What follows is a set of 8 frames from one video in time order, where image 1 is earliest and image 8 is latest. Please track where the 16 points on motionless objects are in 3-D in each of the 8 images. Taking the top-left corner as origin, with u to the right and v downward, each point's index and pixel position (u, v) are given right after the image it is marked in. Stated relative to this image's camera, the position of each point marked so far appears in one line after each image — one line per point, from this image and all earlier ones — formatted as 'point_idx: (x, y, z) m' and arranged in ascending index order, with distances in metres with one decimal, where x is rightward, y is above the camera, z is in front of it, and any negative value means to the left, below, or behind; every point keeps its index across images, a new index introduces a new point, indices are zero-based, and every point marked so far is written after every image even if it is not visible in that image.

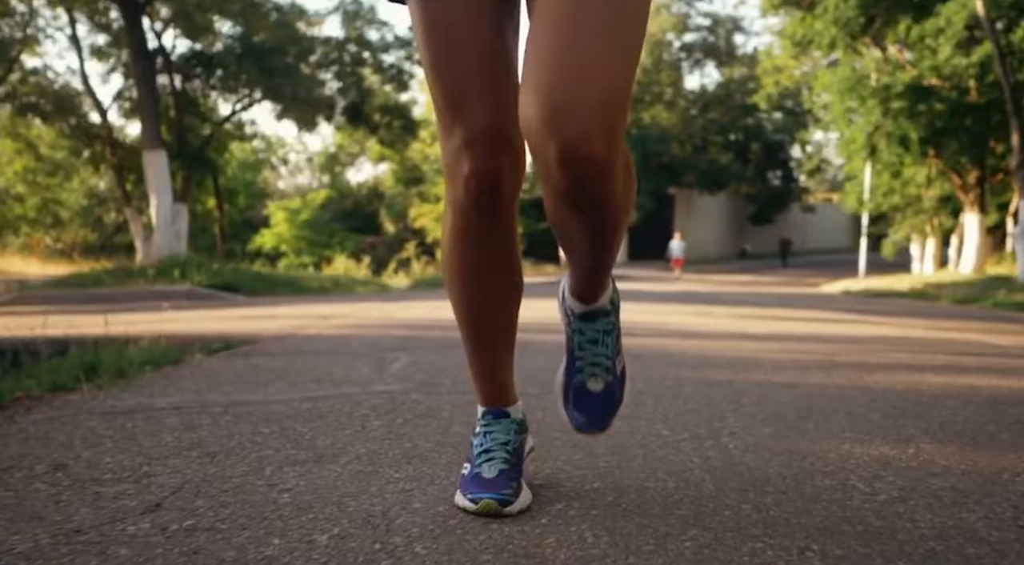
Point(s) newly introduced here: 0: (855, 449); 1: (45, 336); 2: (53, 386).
0: (+1.1, -0.5, +2.8) m
1: (-3.5, -0.4, +6.7) m
2: (-2.4, -0.5, +4.7) m
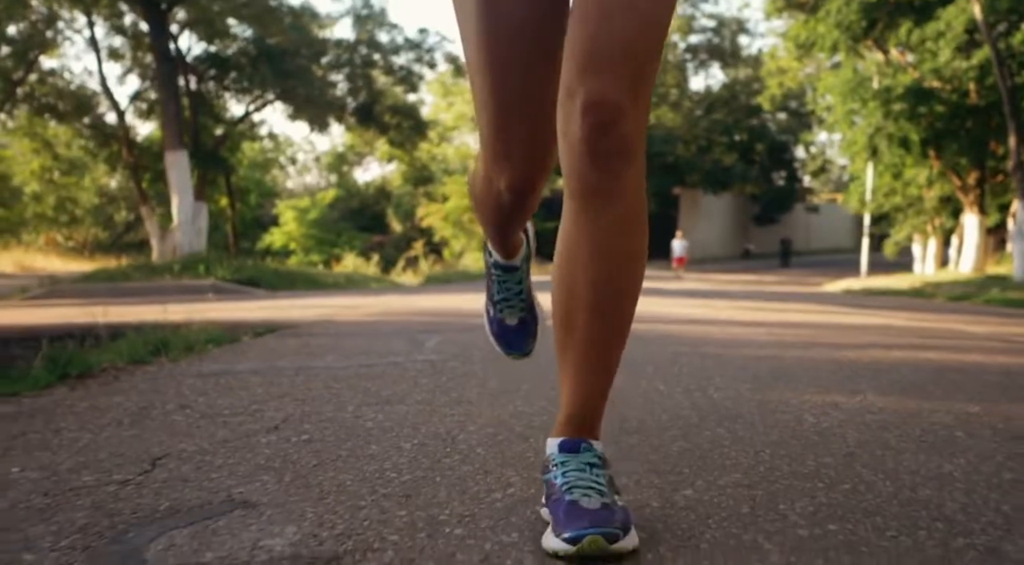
0: (+1.2, -0.4, +3.5) m
1: (-3.4, -0.3, +7.4) m
2: (-2.3, -0.4, +5.4) m
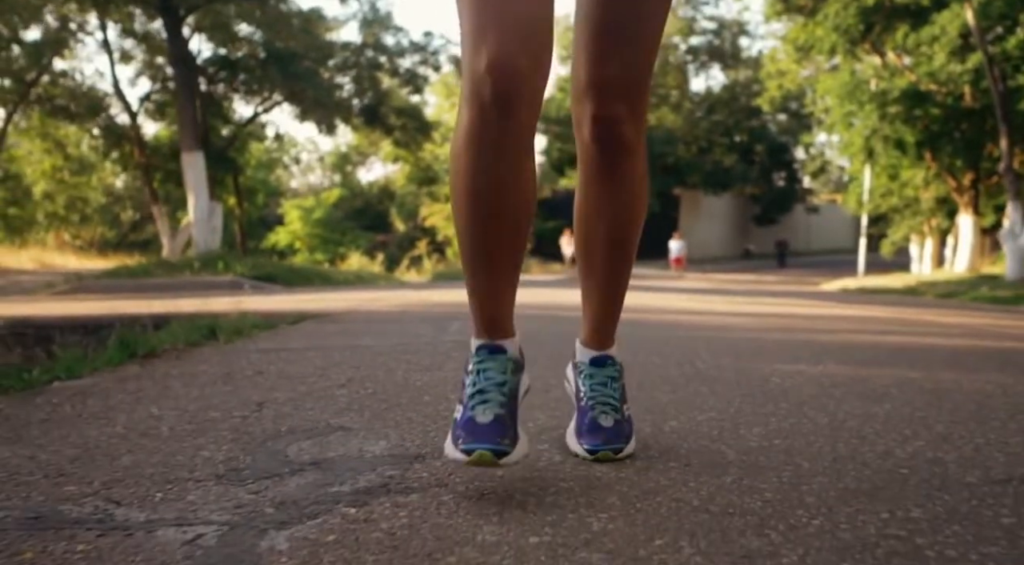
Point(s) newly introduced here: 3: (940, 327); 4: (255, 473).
0: (+1.3, -0.4, +4.2) m
1: (-3.3, -0.3, +8.1) m
2: (-2.2, -0.4, +6.0) m
3: (+3.7, -0.4, +7.7) m
4: (-0.6, -0.4, +2.2) m
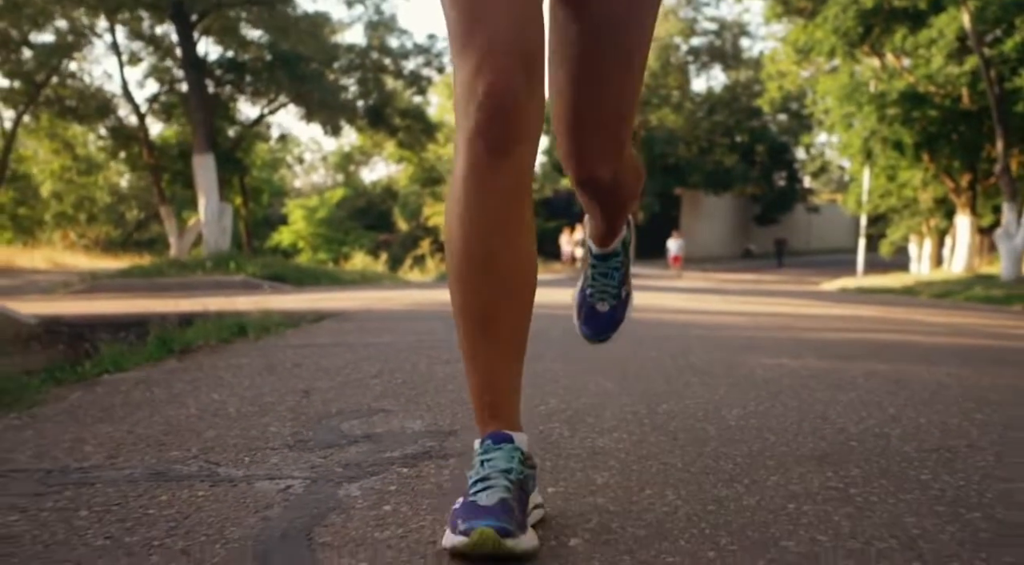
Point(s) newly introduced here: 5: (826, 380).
0: (+1.3, -0.4, +4.6) m
1: (-3.2, -0.3, +8.6) m
2: (-2.1, -0.4, +6.5) m
3: (+3.8, -0.4, +8.1) m
4: (-0.6, -0.5, +2.6) m
5: (+1.4, -0.4, +3.9) m
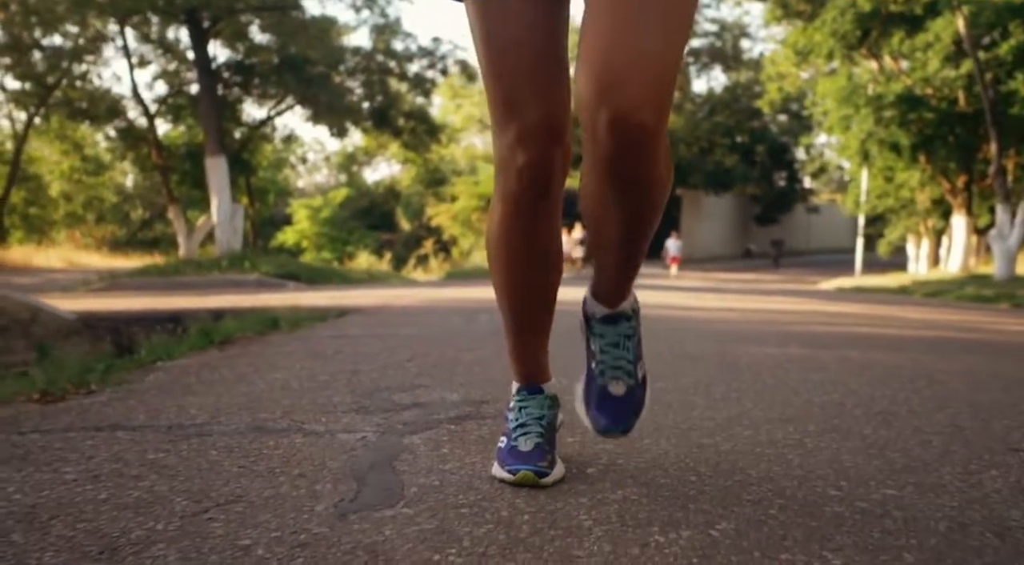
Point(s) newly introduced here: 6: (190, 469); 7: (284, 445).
0: (+1.4, -0.4, +5.2) m
1: (-3.1, -0.3, +9.1) m
2: (-2.0, -0.4, +7.1) m
3: (+3.9, -0.4, +8.7) m
4: (-0.5, -0.4, +3.2) m
5: (+1.4, -0.4, +4.4) m
6: (-0.8, -0.5, +2.3) m
7: (-0.7, -0.5, +2.6) m
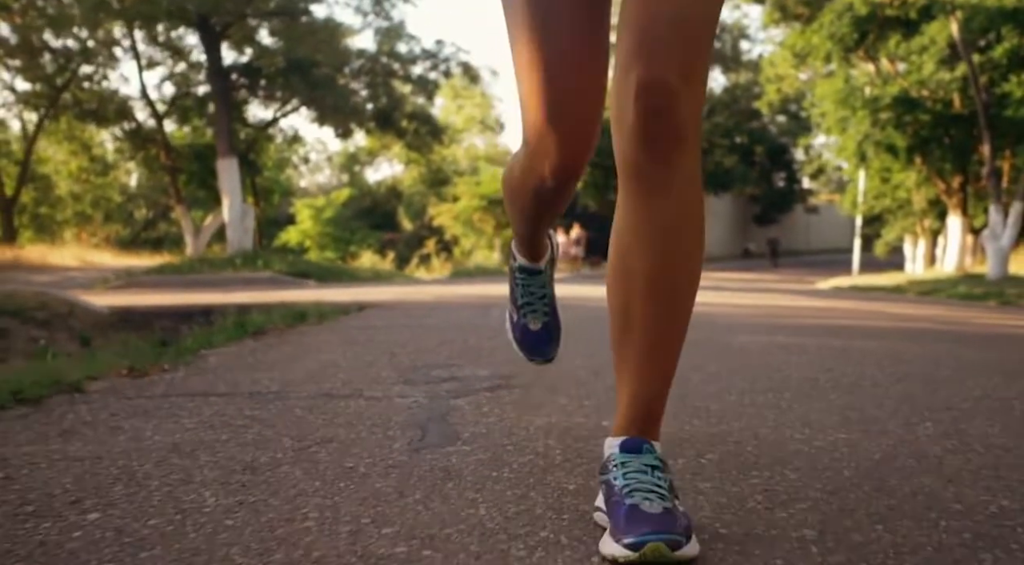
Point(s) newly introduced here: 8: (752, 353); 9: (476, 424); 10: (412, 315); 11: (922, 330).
0: (+1.5, -0.3, +5.7) m
1: (-3.0, -0.2, +9.7) m
2: (-1.9, -0.3, +7.6) m
3: (+4.0, -0.3, +9.3) m
4: (-0.4, -0.4, +3.7) m
5: (+1.5, -0.4, +5.0) m
6: (-0.7, -0.4, +2.9) m
7: (-0.6, -0.4, +3.1) m
8: (+1.3, -0.4, +4.8) m
9: (-0.1, -0.4, +2.8) m
10: (-0.8, -0.3, +7.5) m
11: (+3.2, -0.4, +6.9) m
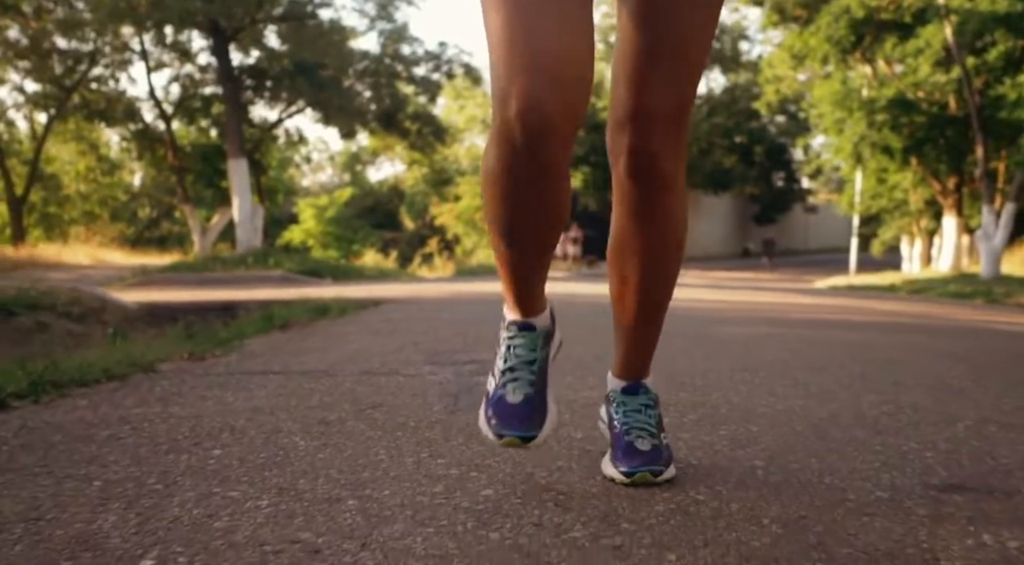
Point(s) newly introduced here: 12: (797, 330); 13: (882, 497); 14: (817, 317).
0: (+1.6, -0.3, +6.3) m
1: (-3.0, -0.2, +10.3) m
2: (-1.9, -0.3, +8.2) m
3: (+4.0, -0.3, +9.8) m
4: (-0.3, -0.4, +4.3) m
5: (+1.6, -0.4, +5.6) m
6: (-0.7, -0.4, +3.5) m
7: (-0.5, -0.4, +3.7) m
8: (+1.4, -0.4, +5.3) m
9: (0.0, -0.4, +3.4) m
10: (-0.8, -0.3, +8.0) m
11: (+3.3, -0.4, +7.5) m
12: (+2.0, -0.3, +6.3) m
13: (+0.8, -0.5, +2.0) m
14: (+2.7, -0.3, +8.0) m
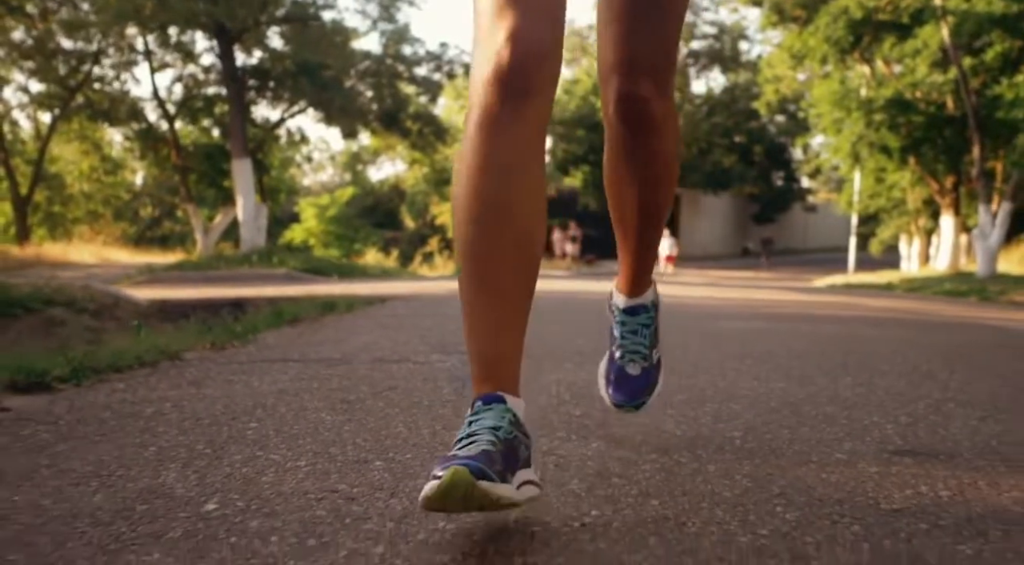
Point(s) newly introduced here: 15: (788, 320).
0: (+1.6, -0.3, +6.6) m
1: (-3.0, -0.1, +10.6) m
2: (-1.9, -0.3, +8.5) m
3: (+4.0, -0.3, +10.1) m
4: (-0.3, -0.4, +4.6) m
5: (+1.6, -0.3, +5.8) m
6: (-0.7, -0.4, +3.7) m
7: (-0.5, -0.4, +4.0) m
8: (+1.4, -0.3, +5.6) m
9: (0.0, -0.4, +3.7) m
10: (-0.8, -0.2, +8.3) m
11: (+3.3, -0.3, +7.8) m
12: (+2.0, -0.3, +6.5) m
13: (+0.8, -0.4, +2.2) m
14: (+2.7, -0.3, +8.2) m
15: (+2.2, -0.3, +7.1) m
